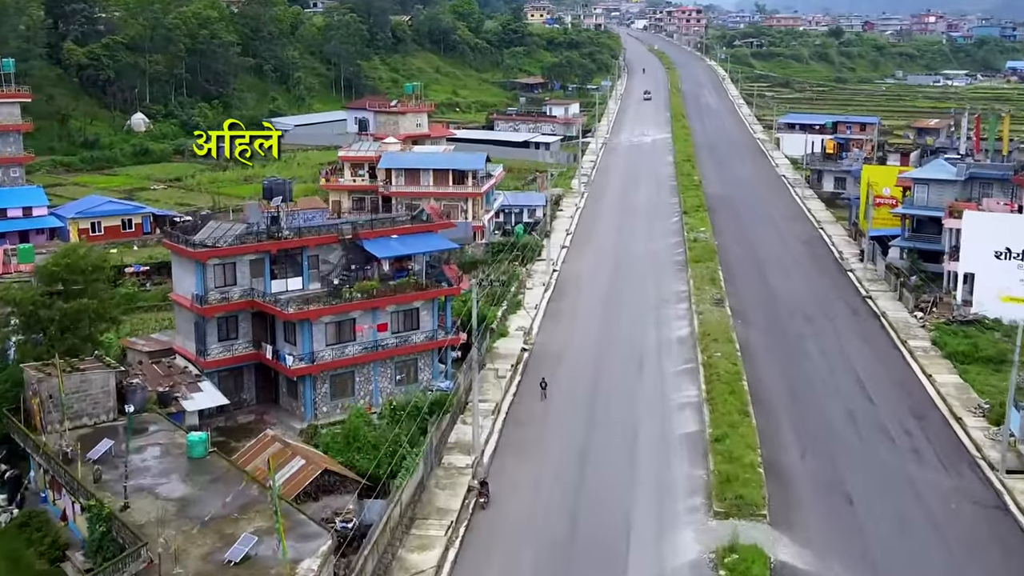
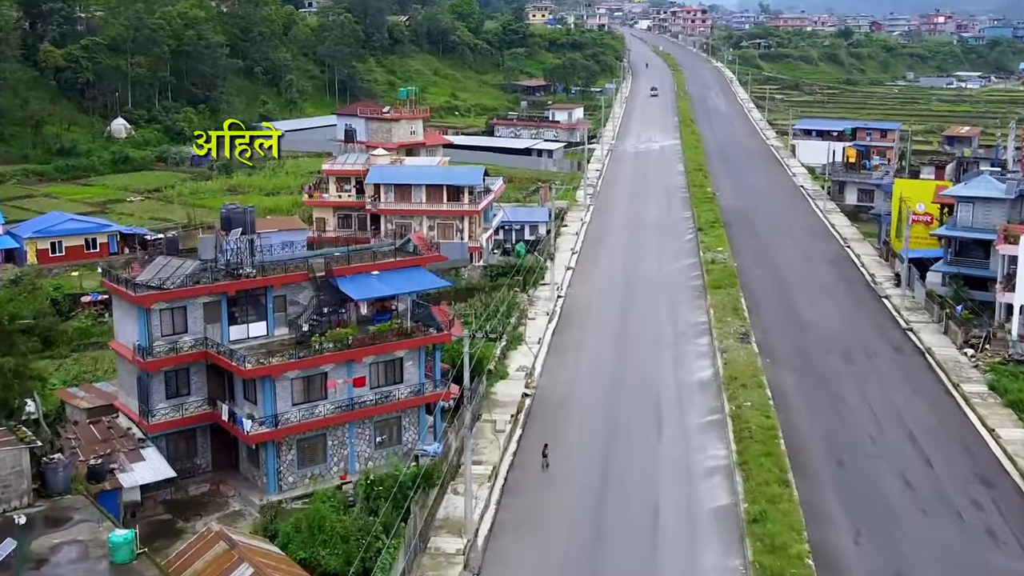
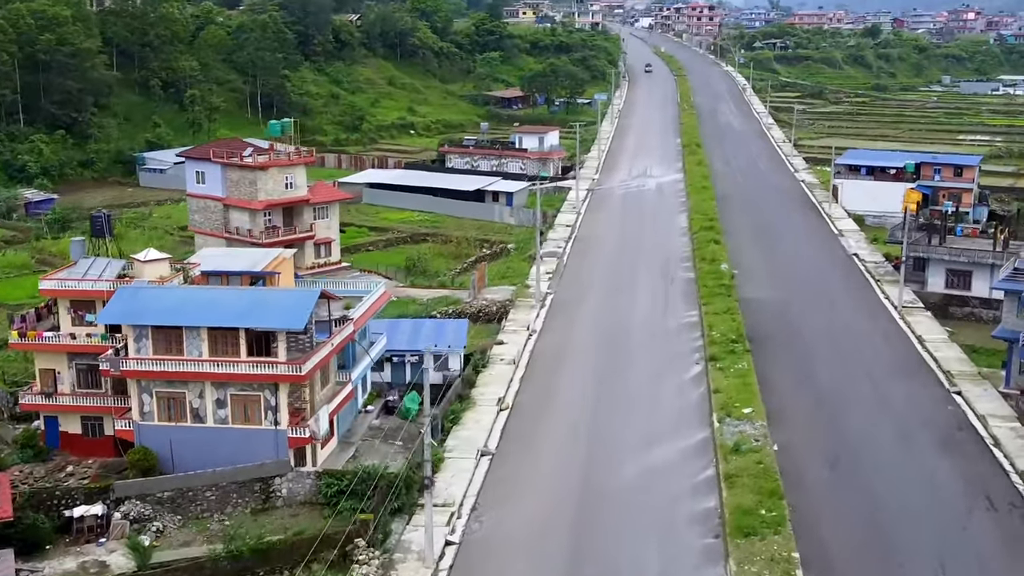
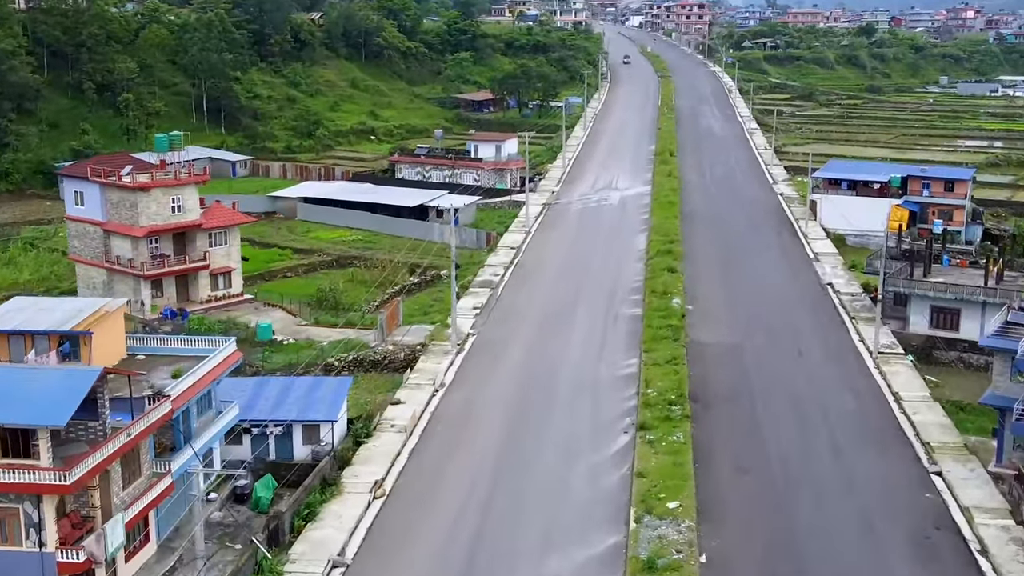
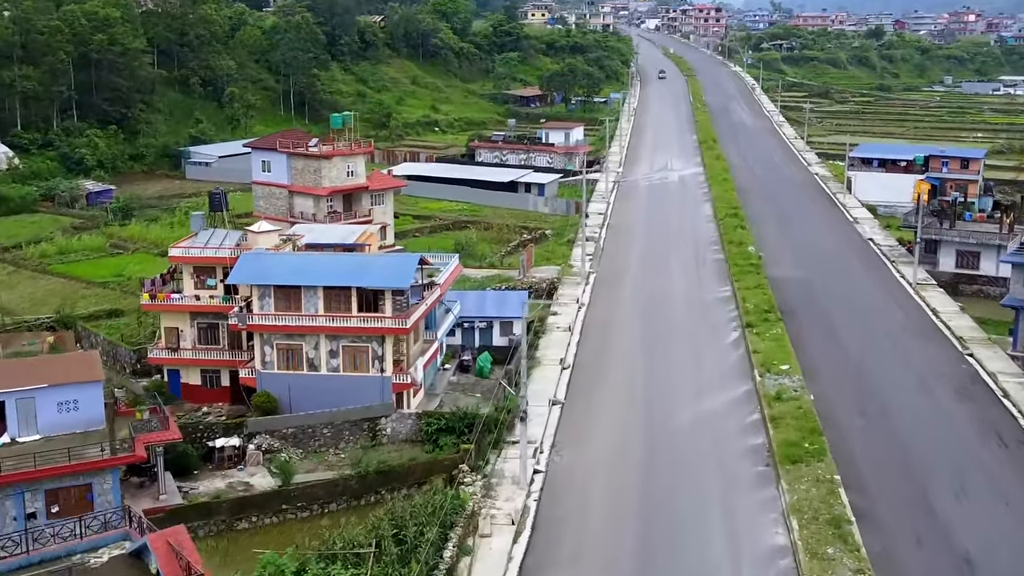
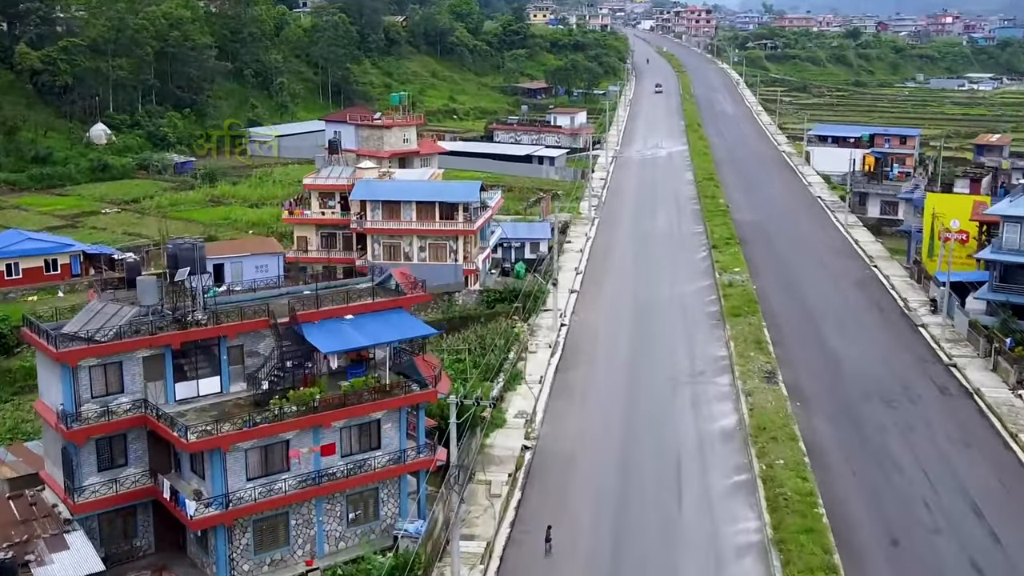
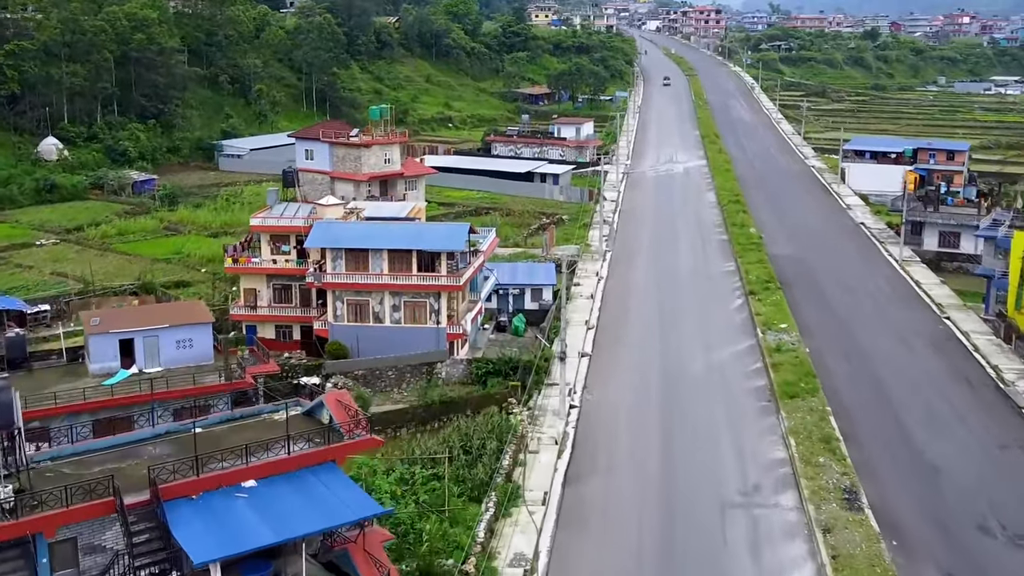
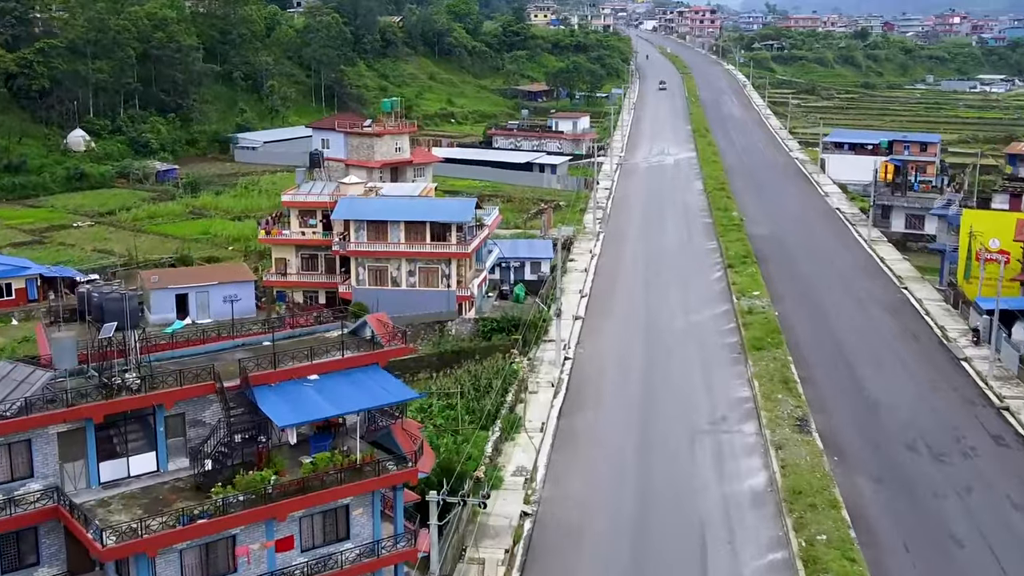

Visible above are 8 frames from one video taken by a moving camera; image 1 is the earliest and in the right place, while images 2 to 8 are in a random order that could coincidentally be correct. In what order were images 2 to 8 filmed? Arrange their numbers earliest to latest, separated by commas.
2, 6, 8, 7, 5, 3, 4
